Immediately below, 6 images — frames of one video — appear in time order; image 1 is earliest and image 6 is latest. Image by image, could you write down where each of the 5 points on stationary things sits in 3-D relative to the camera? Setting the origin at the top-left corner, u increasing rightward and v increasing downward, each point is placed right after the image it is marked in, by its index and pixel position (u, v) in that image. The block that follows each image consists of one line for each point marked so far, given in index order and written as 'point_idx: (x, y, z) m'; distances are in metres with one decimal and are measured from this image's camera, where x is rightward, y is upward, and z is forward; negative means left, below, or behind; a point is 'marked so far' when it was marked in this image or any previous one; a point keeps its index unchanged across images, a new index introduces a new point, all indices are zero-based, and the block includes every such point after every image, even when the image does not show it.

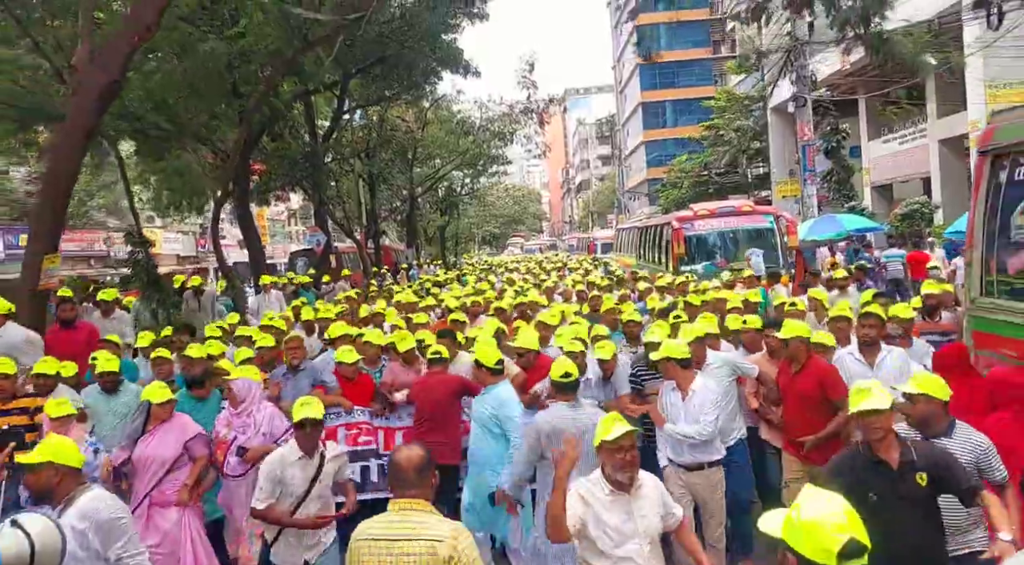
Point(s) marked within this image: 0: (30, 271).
0: (-4.5, +0.2, +8.6) m
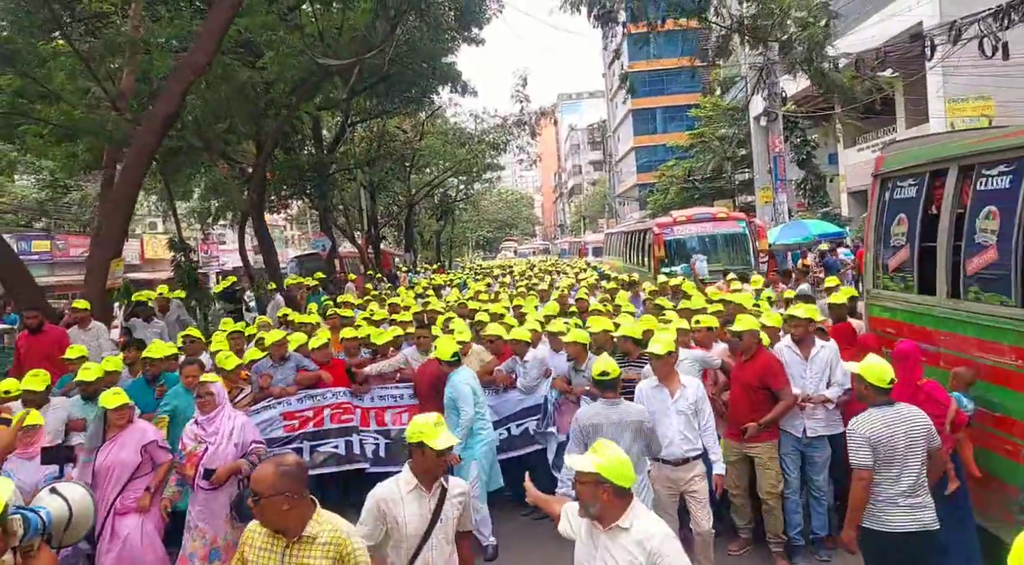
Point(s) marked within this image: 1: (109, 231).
0: (-4.6, +0.2, +10.0) m
1: (-4.4, +0.6, +9.9) m
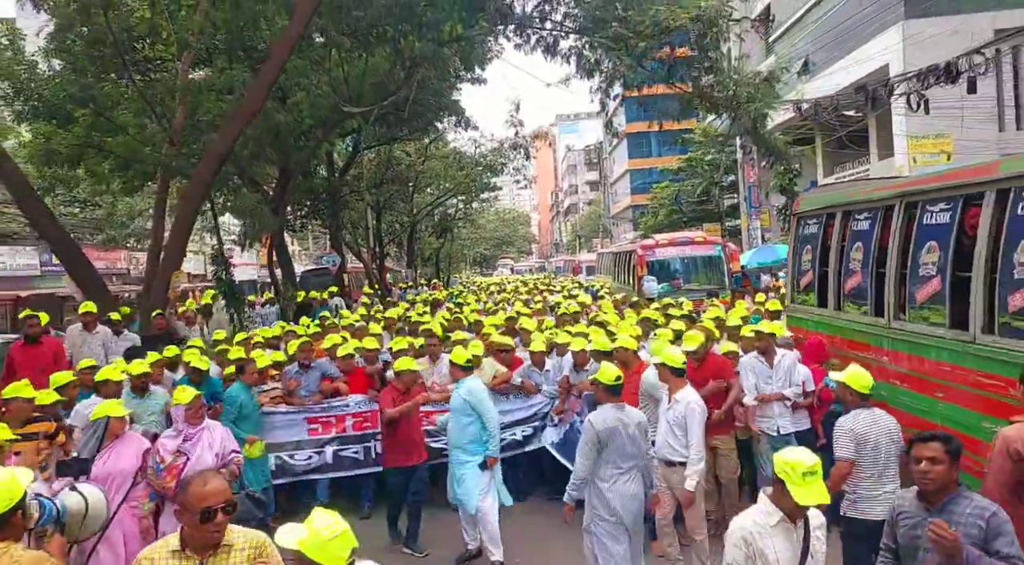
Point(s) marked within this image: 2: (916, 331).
0: (-4.6, 0.0, +11.8) m
1: (-4.5, +0.5, +11.7) m
2: (+2.7, -0.3, +5.8) m
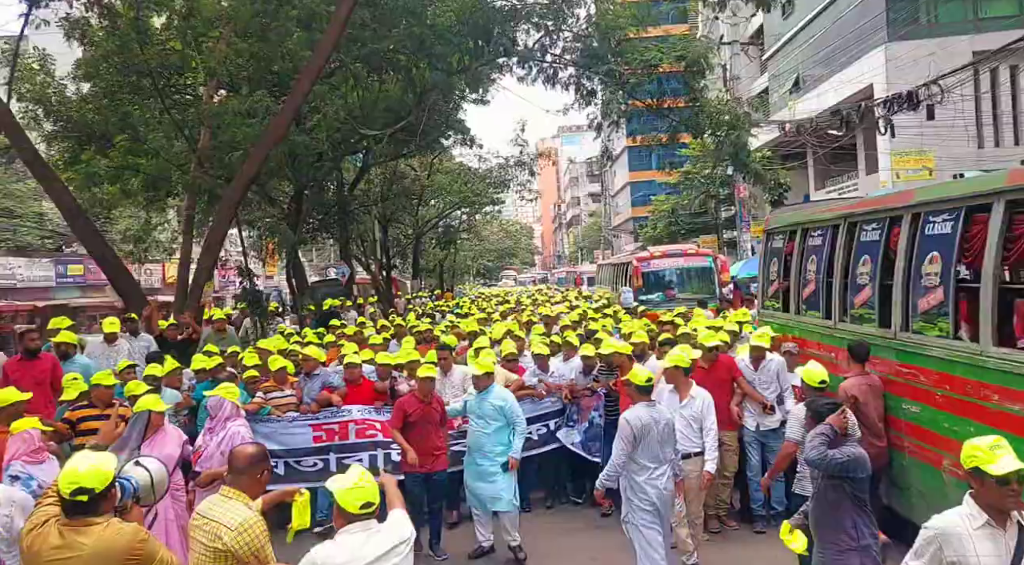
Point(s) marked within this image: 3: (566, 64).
0: (-4.6, -0.1, +12.9) m
1: (-4.5, +0.4, +12.7) m
2: (+2.7, -0.4, +6.9) m
3: (+0.9, +3.8, +15.3) m
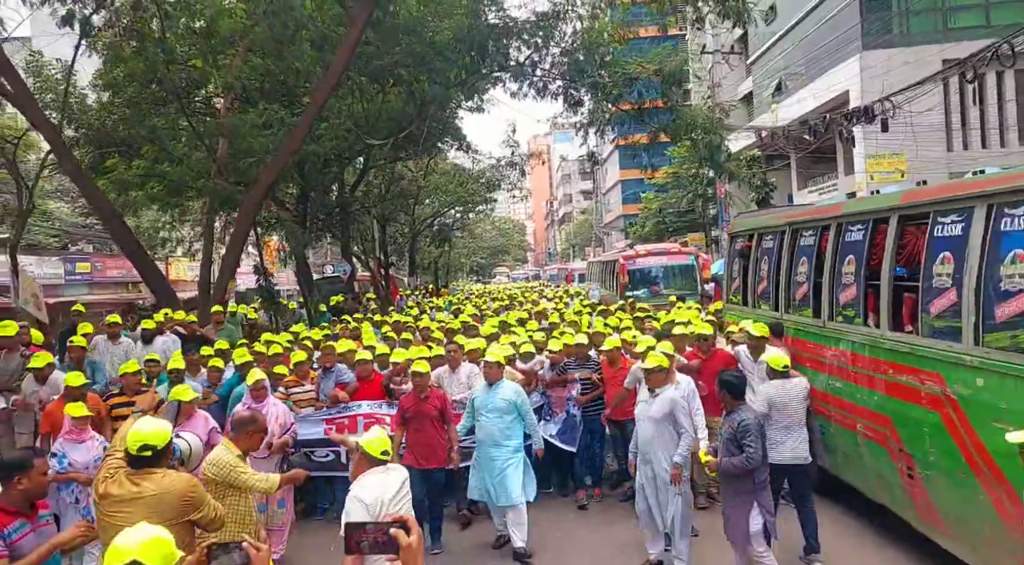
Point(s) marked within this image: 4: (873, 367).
0: (-4.7, -0.1, +14.1) m
1: (-4.6, +0.4, +14.0) m
2: (+2.7, -0.3, +8.2) m
3: (+0.8, +3.9, +16.5) m
4: (+2.6, -0.6, +6.4) m
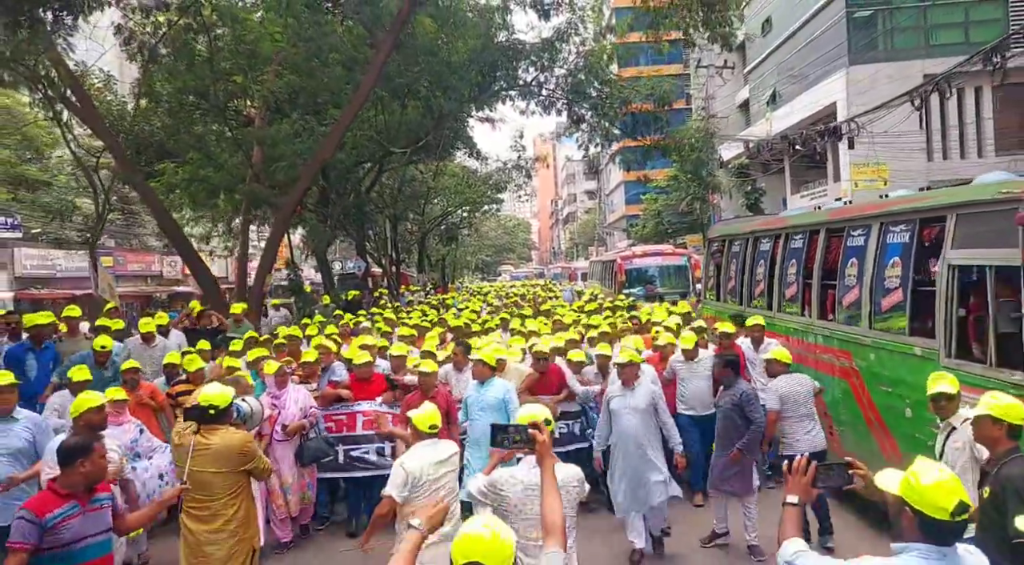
0: (-4.6, 0.0, +15.8) m
1: (-4.4, +0.5, +15.6) m
2: (+2.7, -0.3, +9.8) m
3: (+1.0, +3.9, +18.1) m
4: (+2.7, -0.6, +8.0) m
